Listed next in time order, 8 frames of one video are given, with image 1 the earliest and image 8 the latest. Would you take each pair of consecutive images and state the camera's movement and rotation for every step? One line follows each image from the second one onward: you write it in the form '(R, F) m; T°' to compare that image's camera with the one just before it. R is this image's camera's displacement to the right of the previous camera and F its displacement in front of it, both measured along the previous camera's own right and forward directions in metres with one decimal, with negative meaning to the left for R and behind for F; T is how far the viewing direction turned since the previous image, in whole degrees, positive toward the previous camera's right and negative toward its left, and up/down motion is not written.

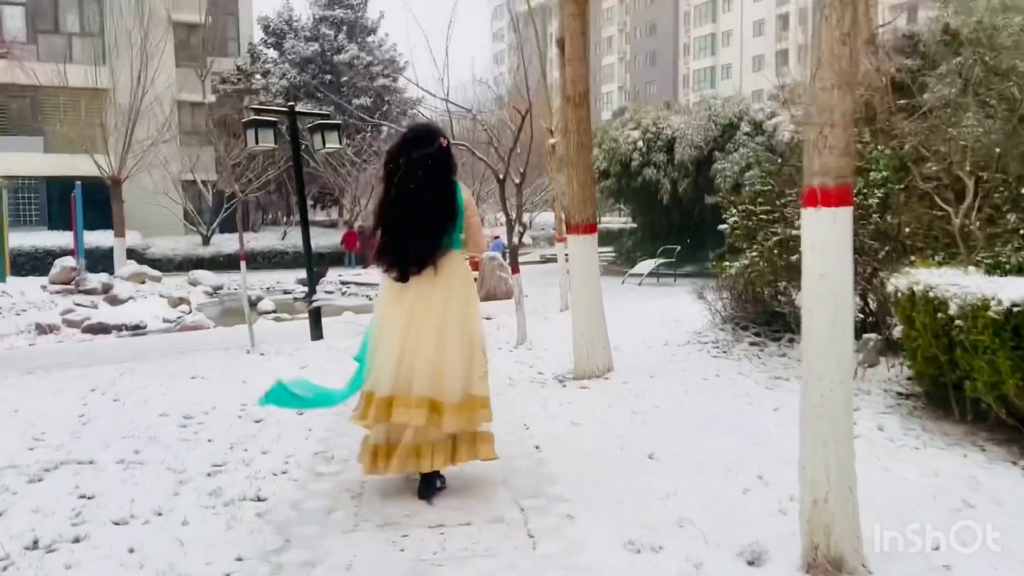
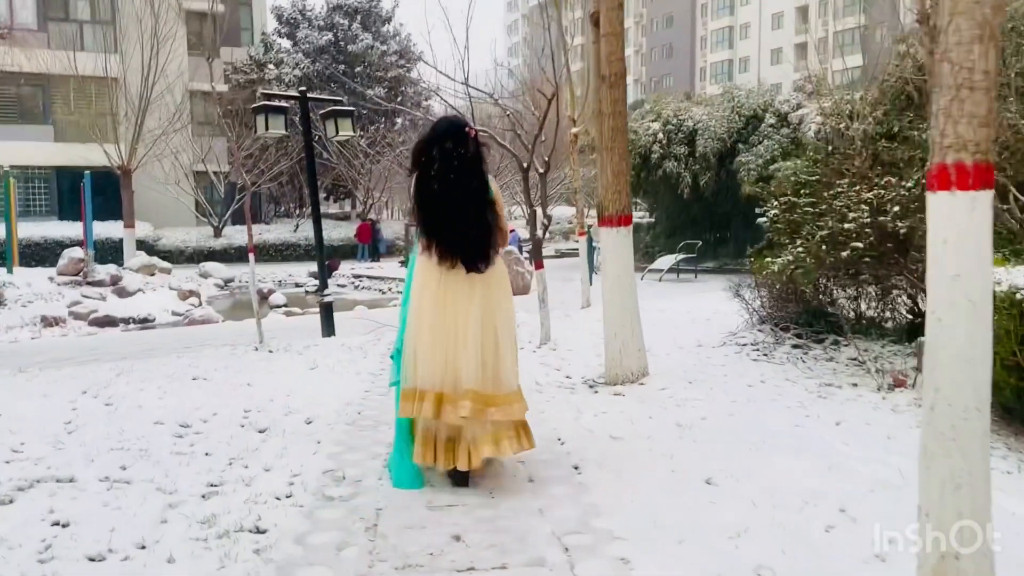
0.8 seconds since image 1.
(-0.1, +0.5) m; -1°
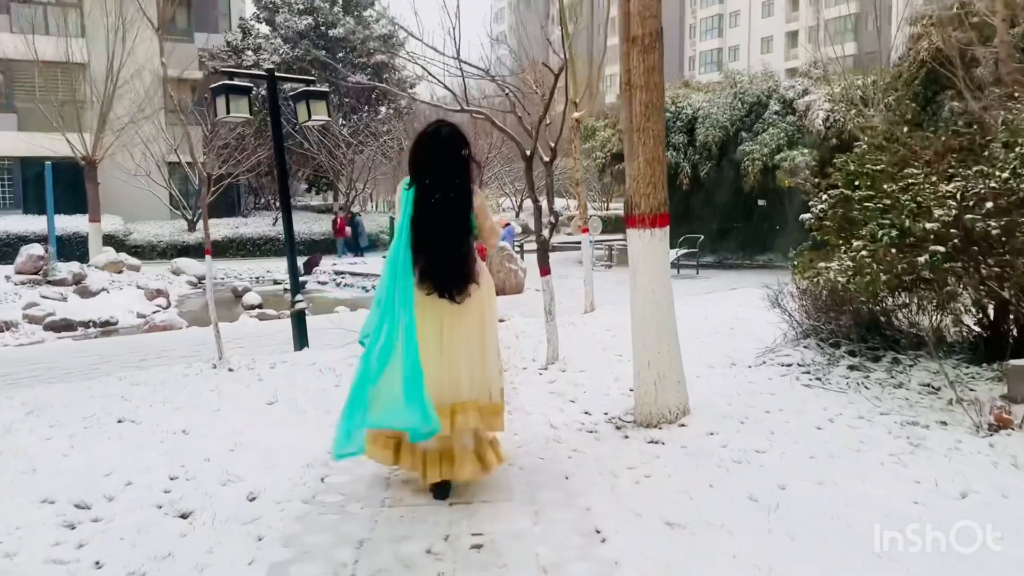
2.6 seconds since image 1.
(-0.1, +1.2) m; +1°
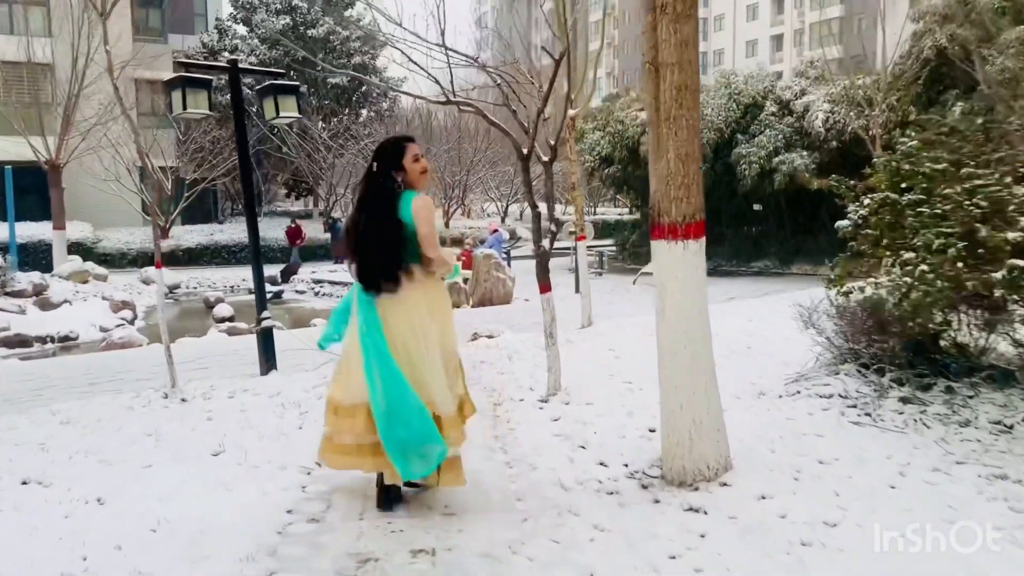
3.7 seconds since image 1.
(-0.1, +0.9) m; +1°
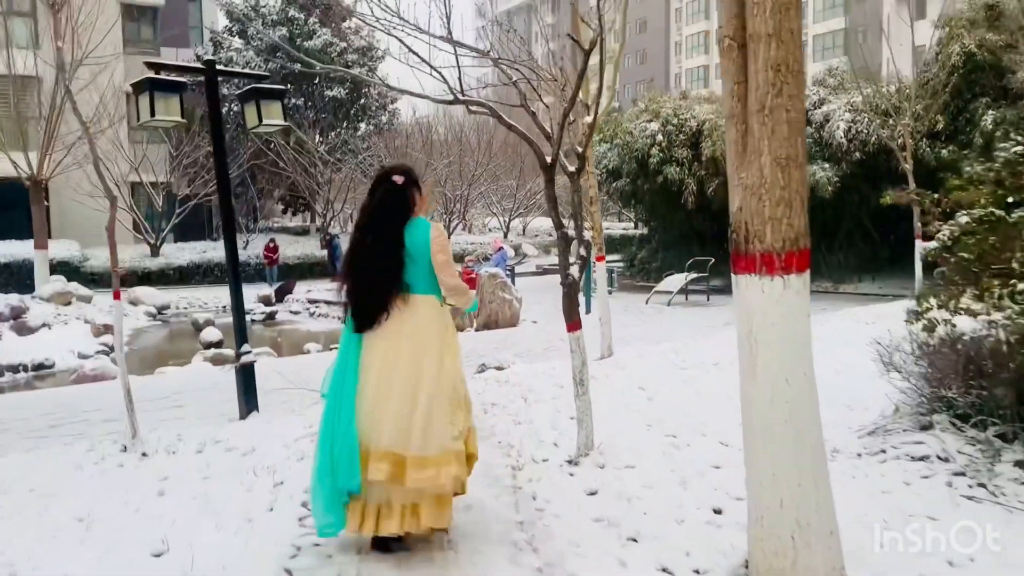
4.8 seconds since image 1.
(-0.1, +1.0) m; 0°
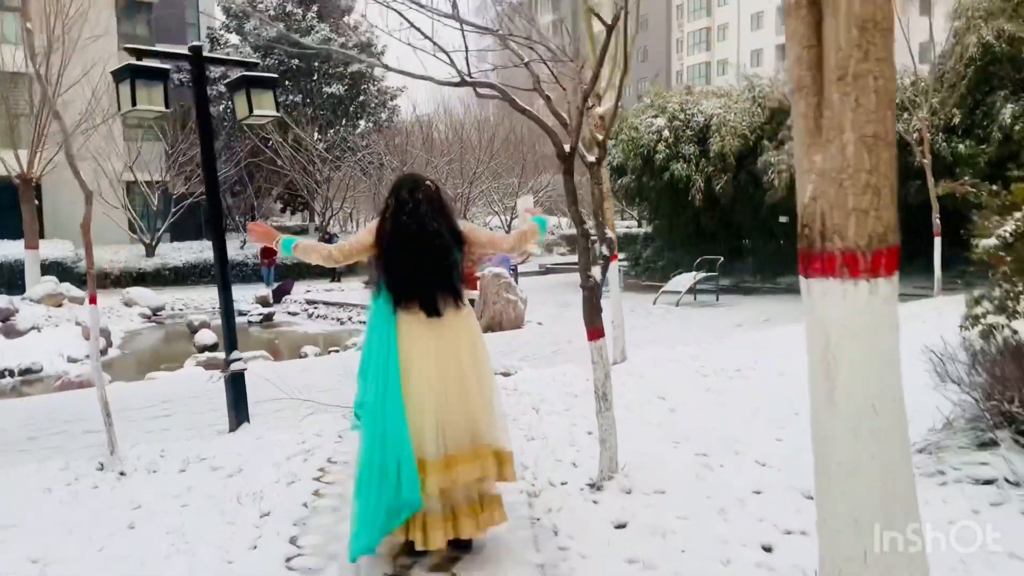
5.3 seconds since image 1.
(-0.1, +0.5) m; 0°
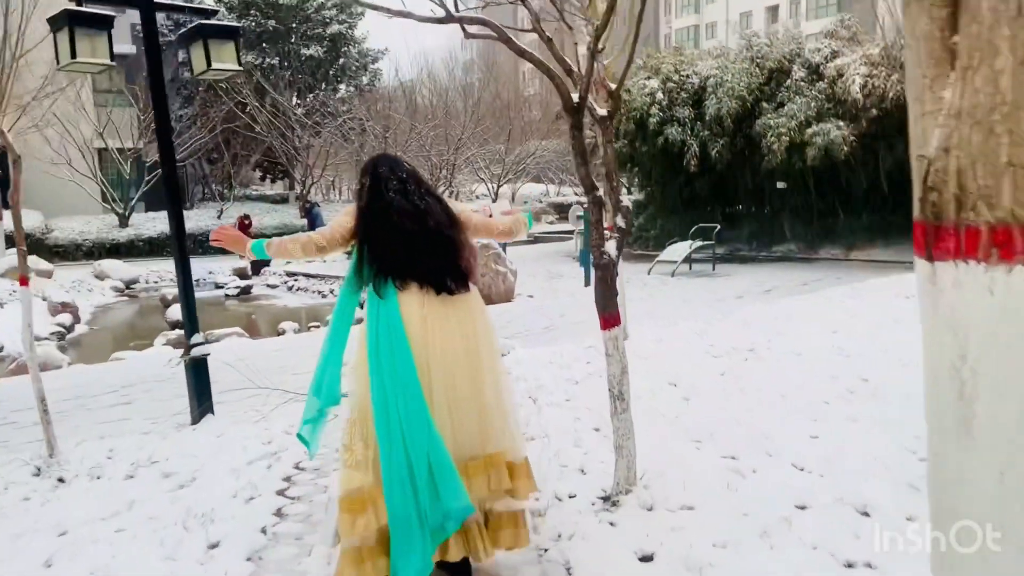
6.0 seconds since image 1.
(-0.1, +0.7) m; +1°
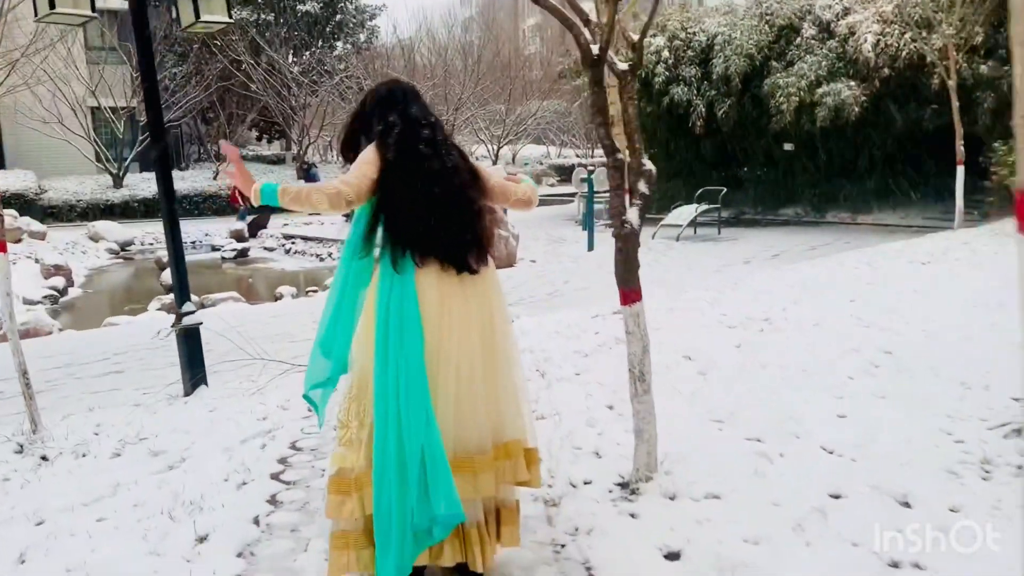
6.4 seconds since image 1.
(-0.1, +0.3) m; 0°
